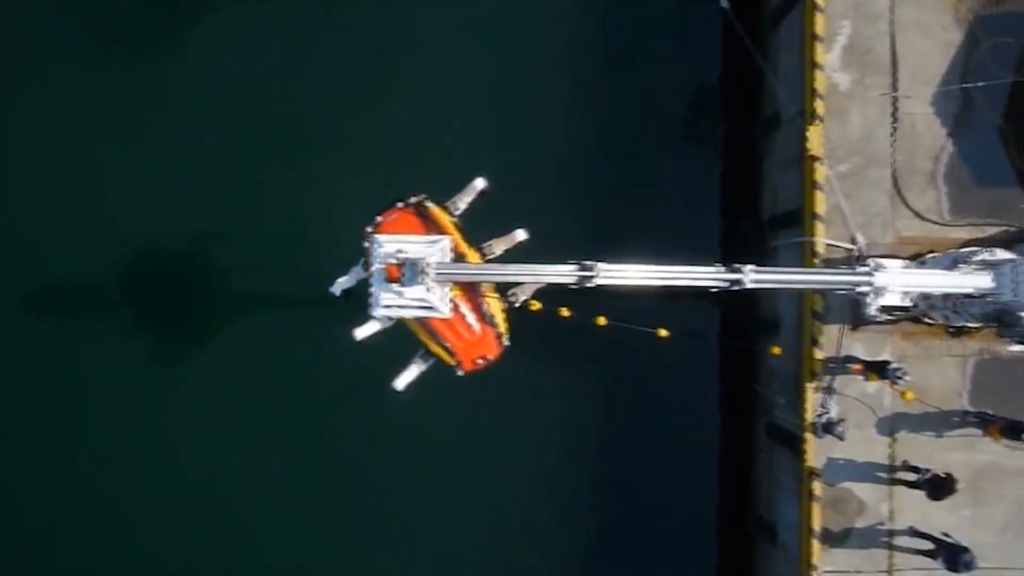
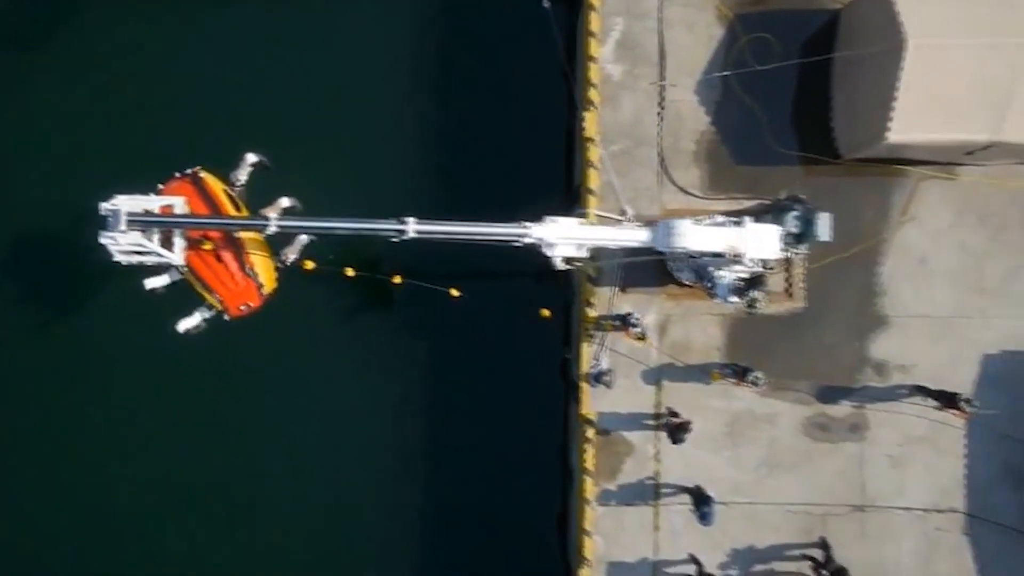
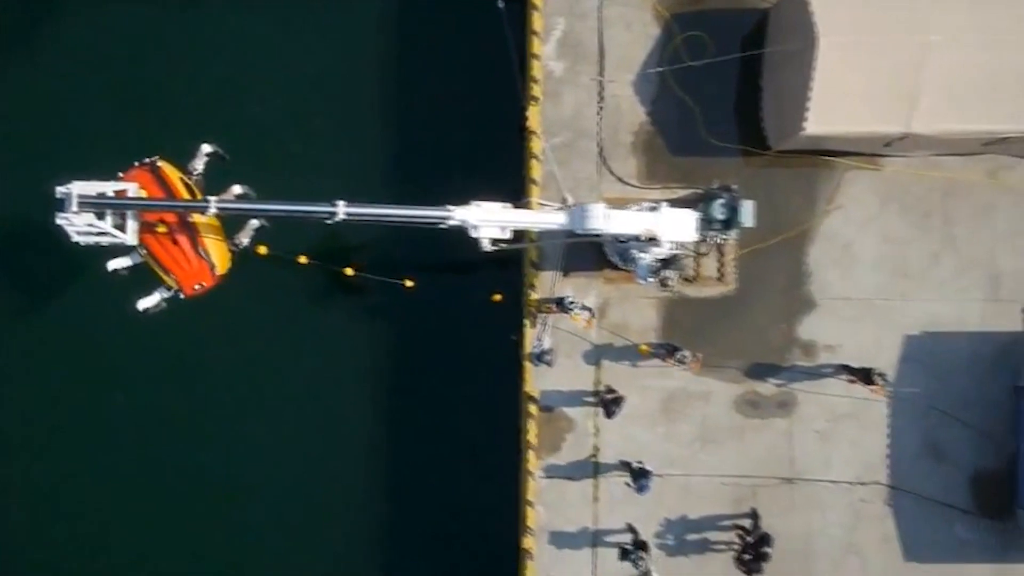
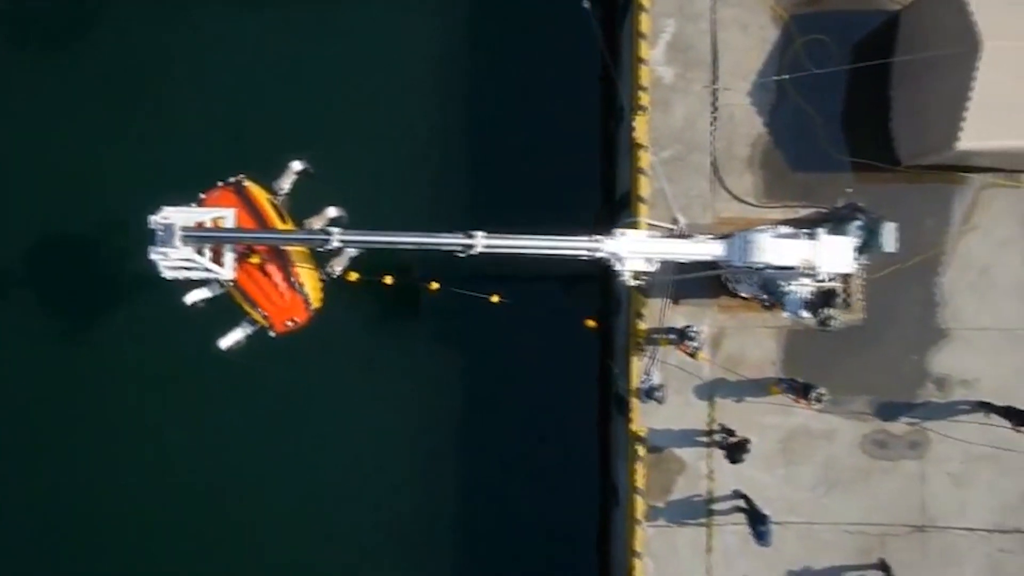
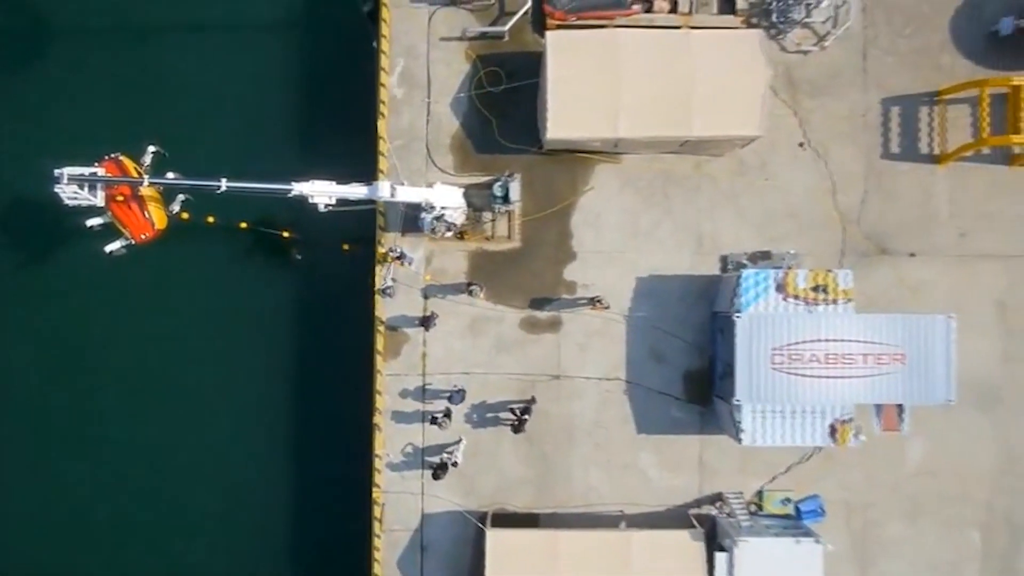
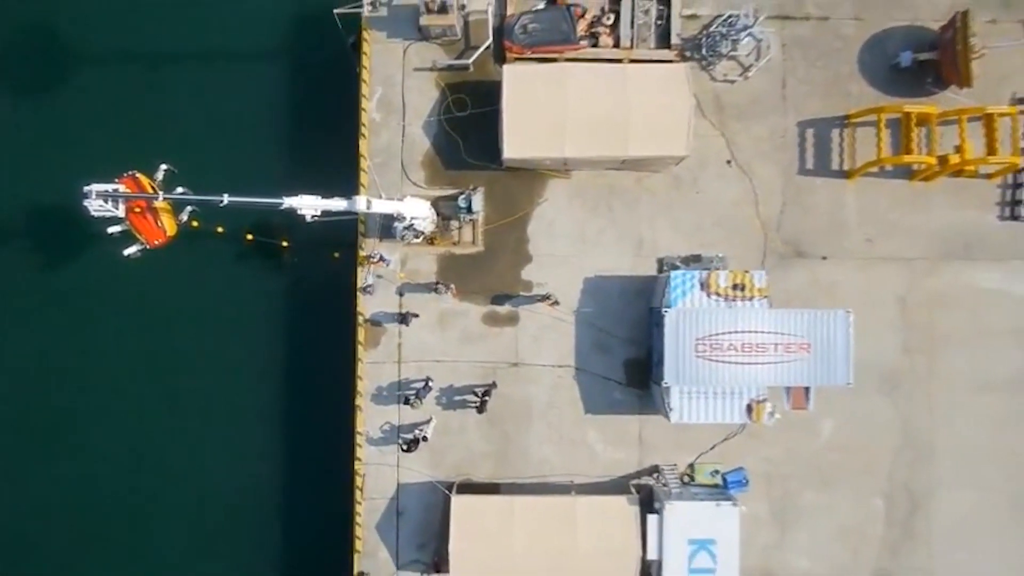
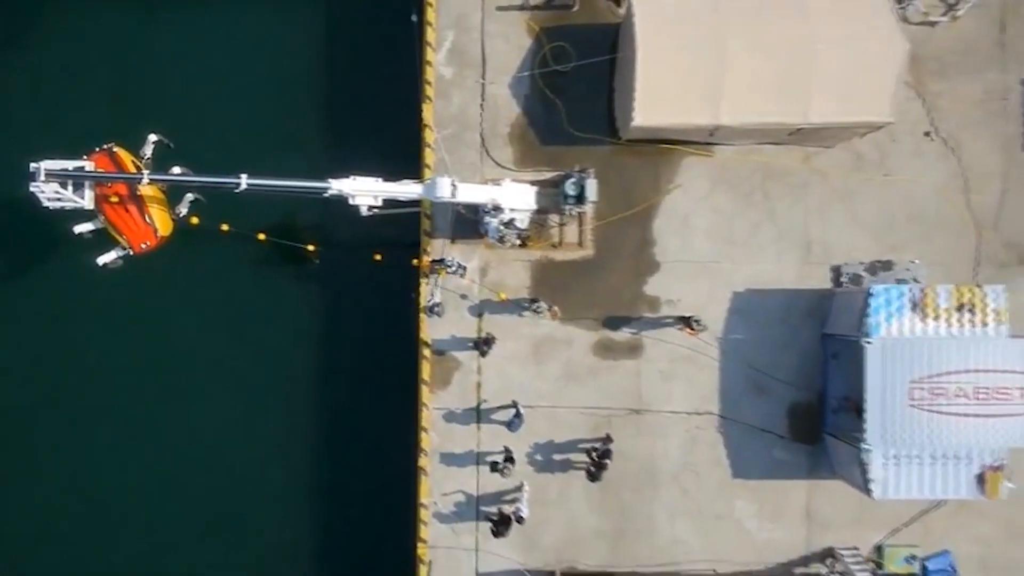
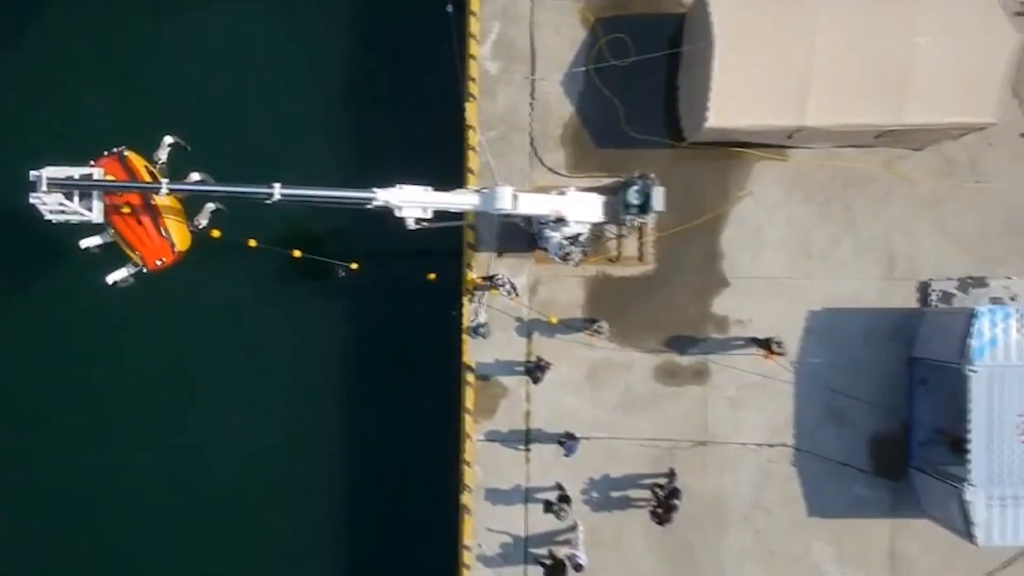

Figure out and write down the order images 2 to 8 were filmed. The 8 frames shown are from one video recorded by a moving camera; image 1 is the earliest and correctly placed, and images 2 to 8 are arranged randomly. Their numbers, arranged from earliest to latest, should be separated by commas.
4, 2, 3, 8, 7, 5, 6
